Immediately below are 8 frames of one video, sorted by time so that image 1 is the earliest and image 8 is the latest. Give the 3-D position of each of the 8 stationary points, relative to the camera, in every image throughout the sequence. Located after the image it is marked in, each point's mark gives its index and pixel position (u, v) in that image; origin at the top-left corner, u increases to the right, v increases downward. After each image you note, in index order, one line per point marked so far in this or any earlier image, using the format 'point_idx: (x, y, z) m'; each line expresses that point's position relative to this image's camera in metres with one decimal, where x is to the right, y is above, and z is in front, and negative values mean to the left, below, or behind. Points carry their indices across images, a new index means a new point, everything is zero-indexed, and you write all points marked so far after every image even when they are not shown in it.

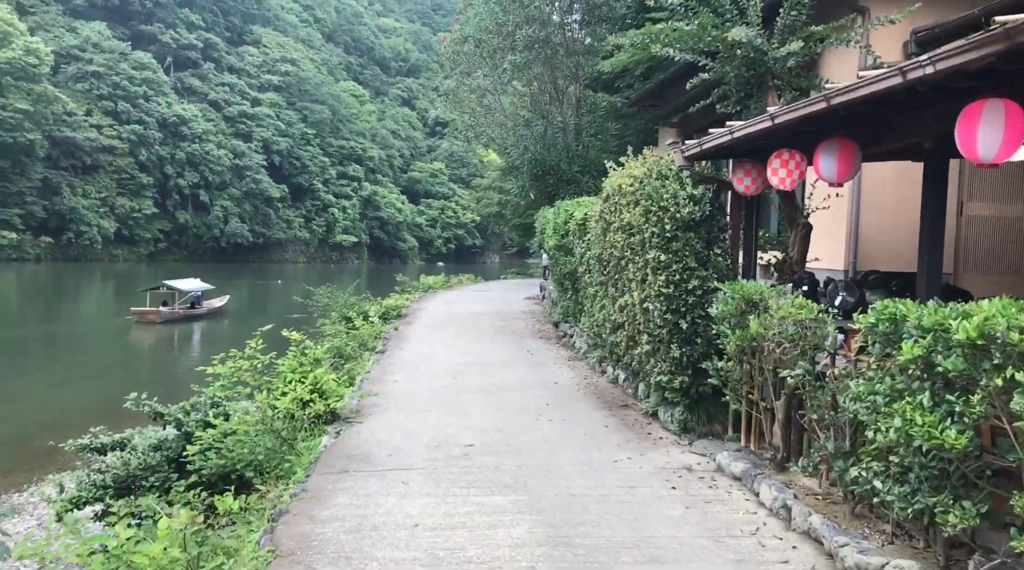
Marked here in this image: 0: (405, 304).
0: (-2.3, -0.4, +17.4) m
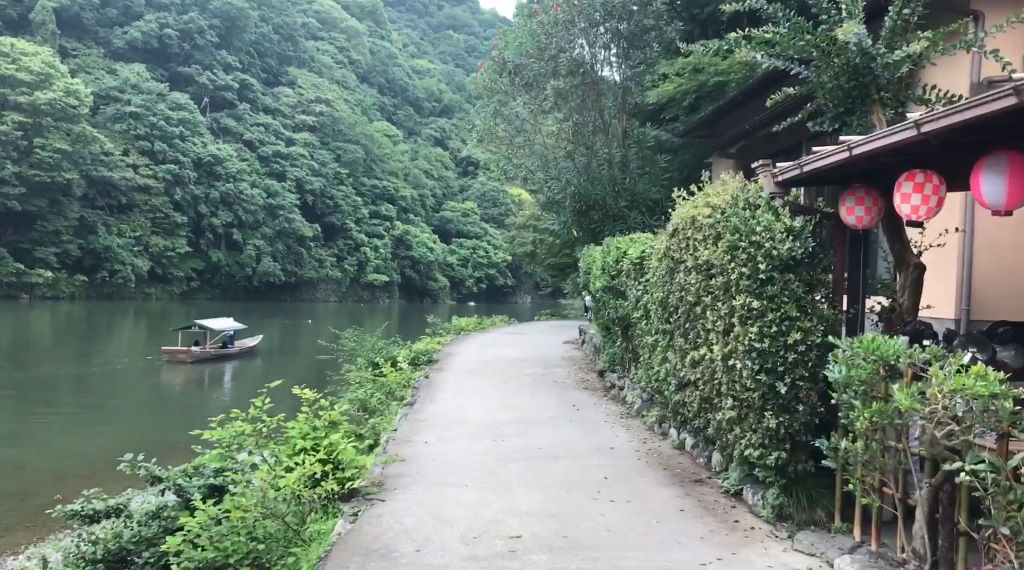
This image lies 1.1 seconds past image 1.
0: (-1.5, -1.3, +16.4) m
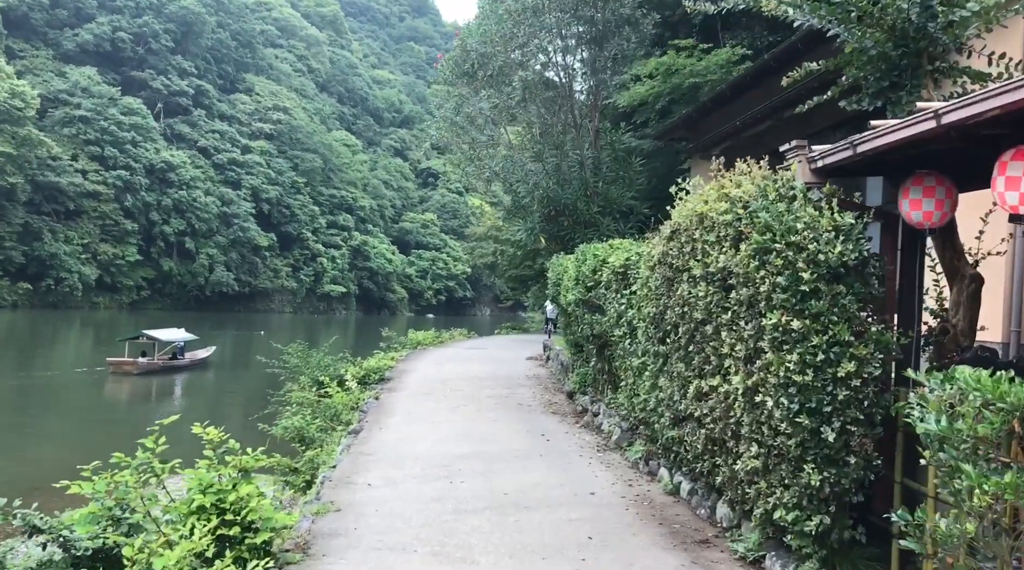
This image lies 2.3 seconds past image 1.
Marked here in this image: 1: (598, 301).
0: (-2.3, -1.5, +15.0) m
1: (+0.9, -0.2, +8.4) m
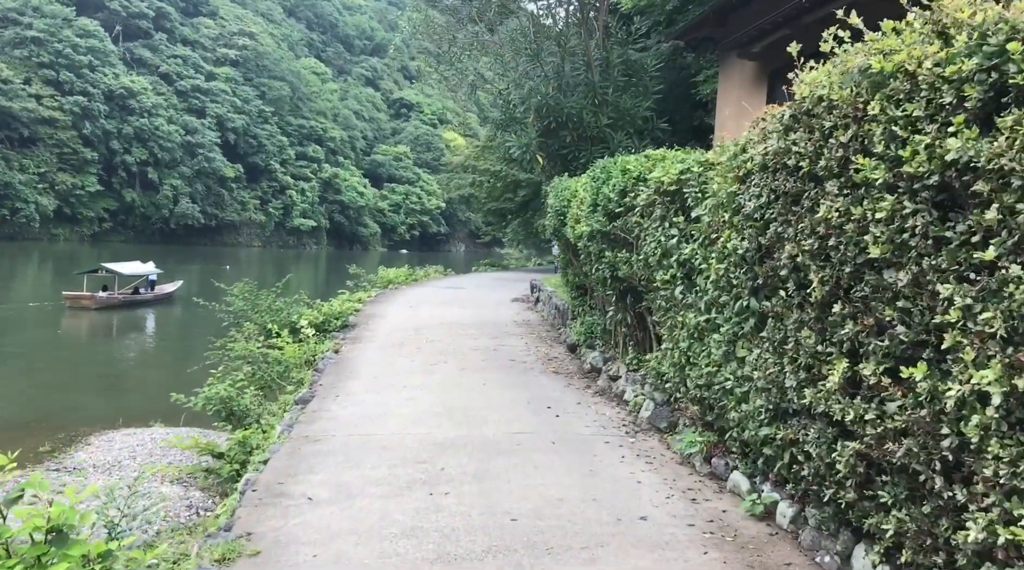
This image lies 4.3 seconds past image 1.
0: (-2.5, -0.4, +12.9) m
1: (+0.9, +0.4, +6.3) m
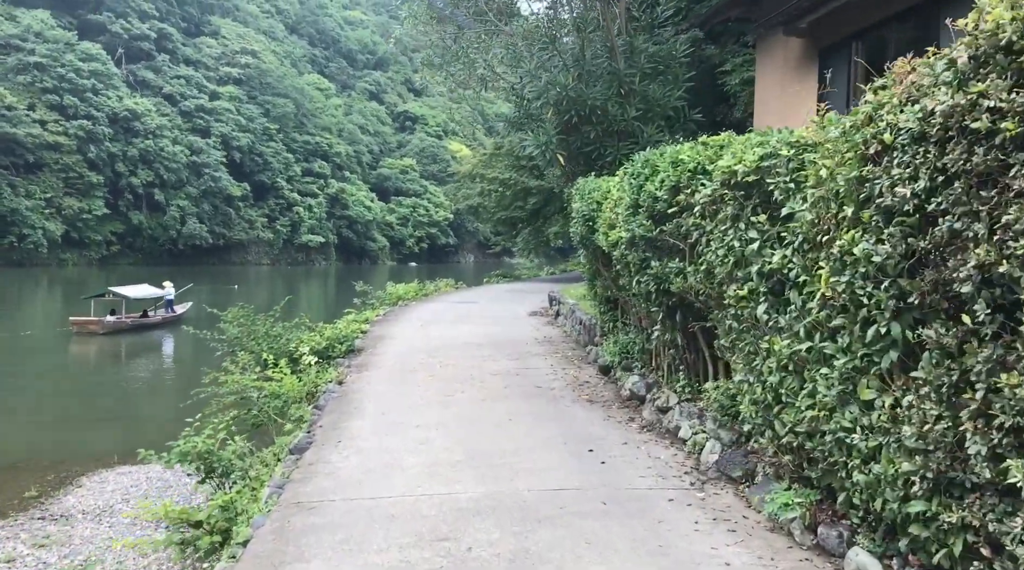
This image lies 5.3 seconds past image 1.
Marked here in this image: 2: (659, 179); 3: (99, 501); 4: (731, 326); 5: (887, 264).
0: (-2.2, -0.7, +11.8) m
1: (+1.1, +0.3, +5.2) m
2: (+1.0, +0.7, +5.4) m
3: (-5.6, -2.9, +11.2) m
4: (+1.2, -0.2, +4.6) m
5: (+1.3, +0.1, +2.8) m
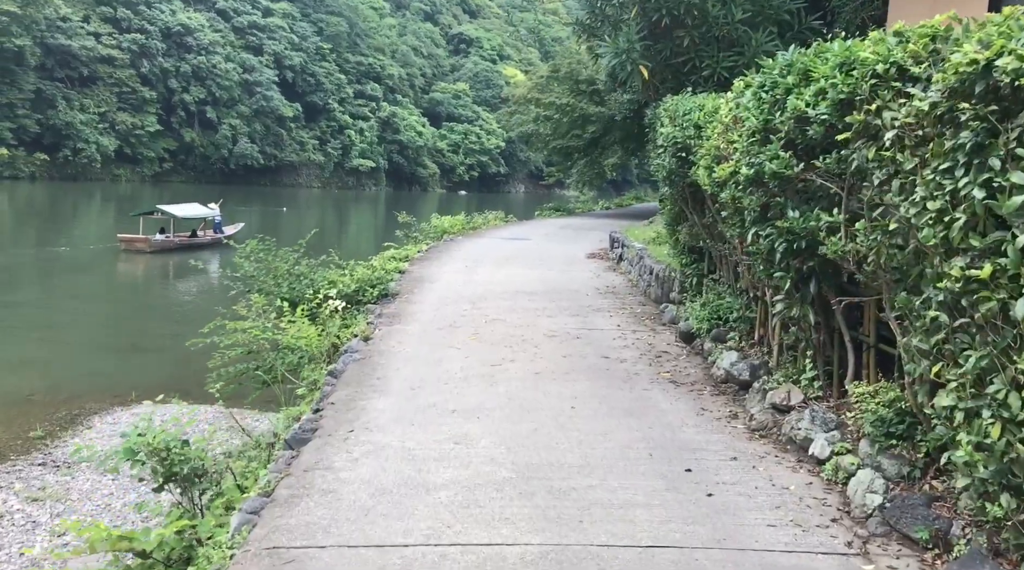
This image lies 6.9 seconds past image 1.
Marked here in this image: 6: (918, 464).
0: (-1.5, +0.2, +10.4) m
1: (+1.4, +0.5, +3.5) m
2: (+1.3, +0.9, +3.7) m
3: (-5.0, -2.0, +10.1) m
4: (+1.5, -0.1, +3.0) m
5: (+1.5, 0.0, +1.2) m
6: (+1.7, -0.8, +3.5) m
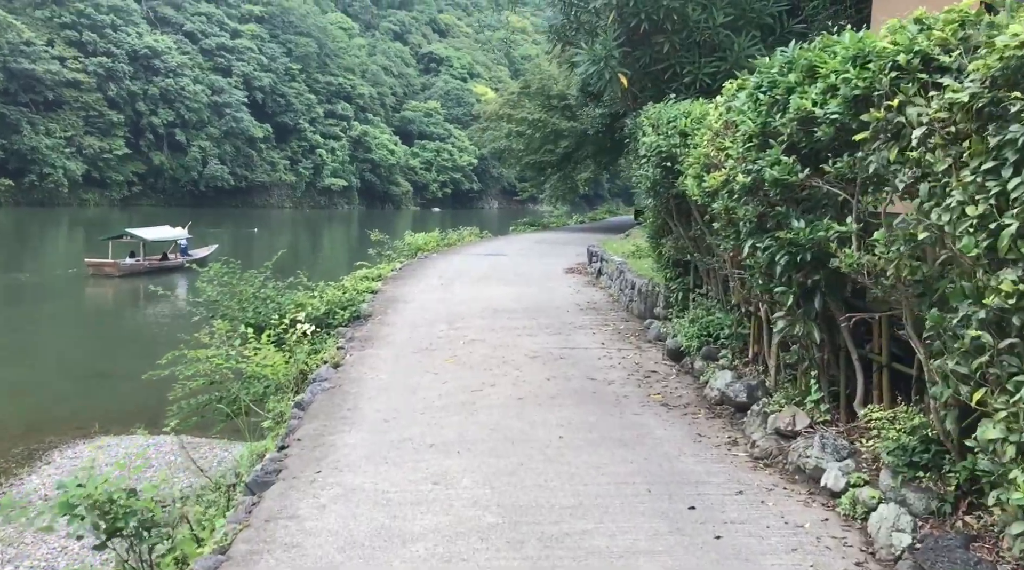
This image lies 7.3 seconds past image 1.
0: (-1.8, -0.1, +9.9) m
1: (+1.3, +0.4, +3.2) m
2: (+1.2, +0.8, +3.3) m
3: (-5.2, -2.3, +9.6) m
4: (+1.5, -0.2, +2.6) m
5: (+1.5, 0.0, +0.8) m
6: (+1.7, -0.8, +3.2) m
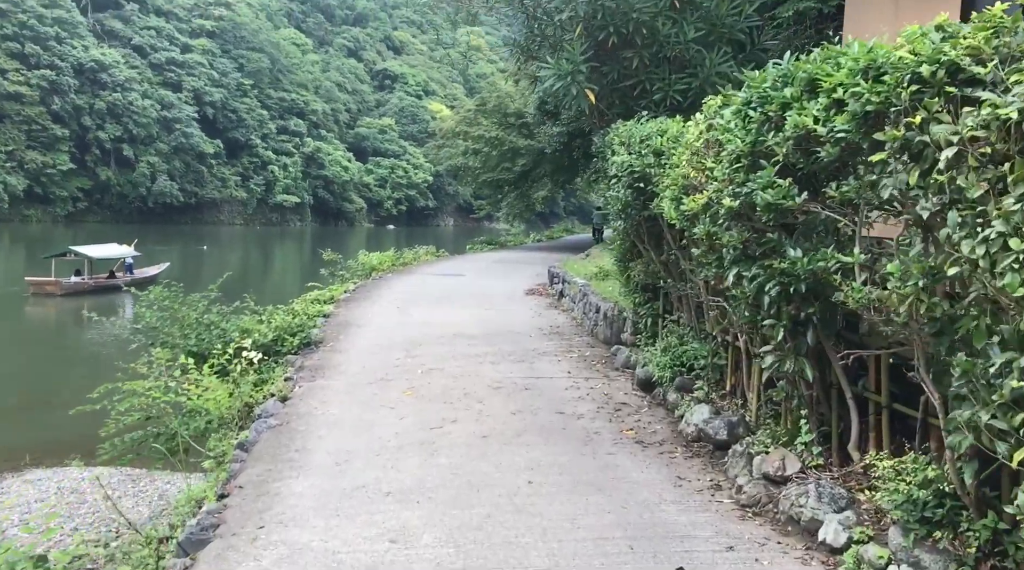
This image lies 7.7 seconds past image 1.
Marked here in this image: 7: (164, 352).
0: (-2.2, -0.4, +9.4) m
1: (+1.2, +0.3, +2.8) m
2: (+1.1, +0.7, +3.0) m
3: (-5.7, -2.6, +8.8) m
4: (+1.4, -0.3, +2.3) m
5: (+1.5, -0.1, +0.5) m
6: (+1.6, -1.0, +2.9) m
7: (-3.2, -0.6, +7.5) m
